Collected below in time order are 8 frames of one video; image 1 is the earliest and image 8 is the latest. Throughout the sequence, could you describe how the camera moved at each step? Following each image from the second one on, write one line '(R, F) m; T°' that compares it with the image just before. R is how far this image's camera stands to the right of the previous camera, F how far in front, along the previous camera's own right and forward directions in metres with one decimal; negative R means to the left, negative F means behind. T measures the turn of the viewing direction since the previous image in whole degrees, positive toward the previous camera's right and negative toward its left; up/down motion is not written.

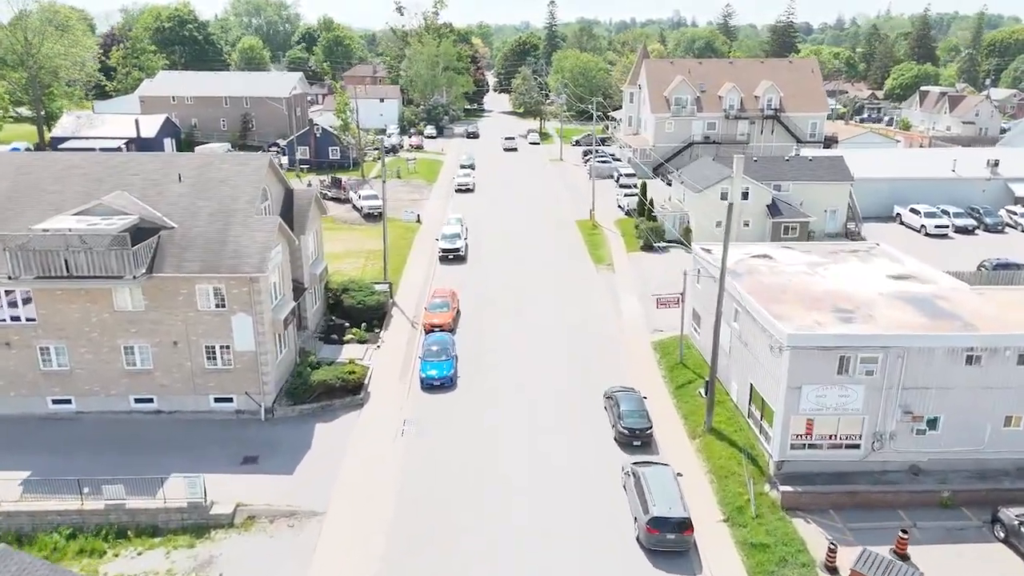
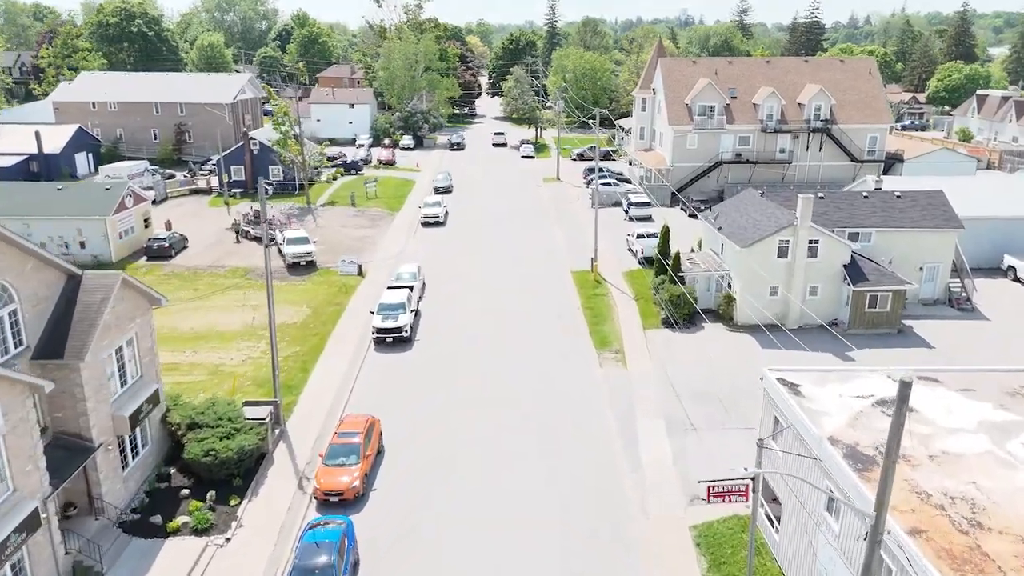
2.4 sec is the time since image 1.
(+1.7, +13.7) m; 0°
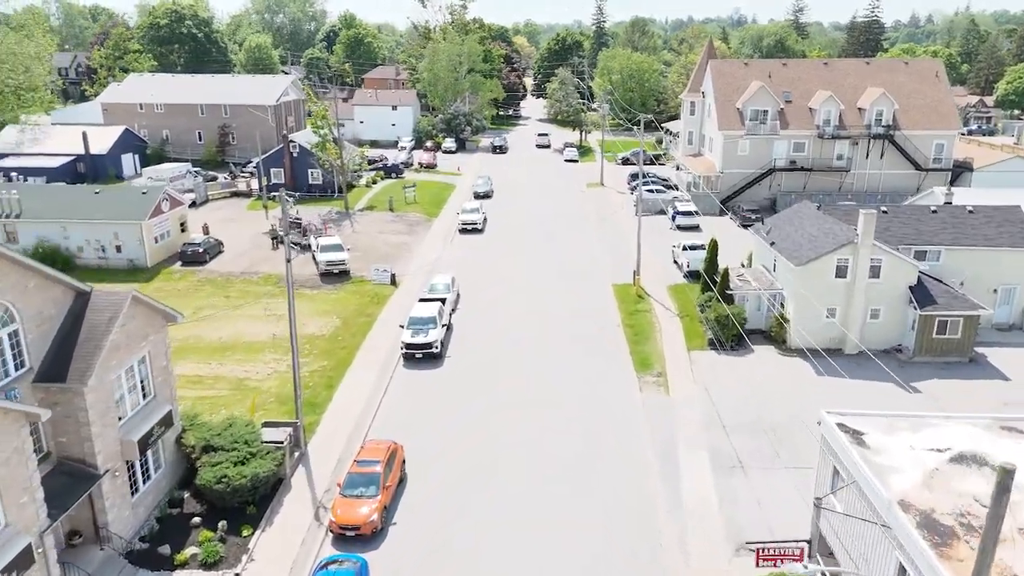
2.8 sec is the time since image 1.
(+0.3, +1.6) m; -3°
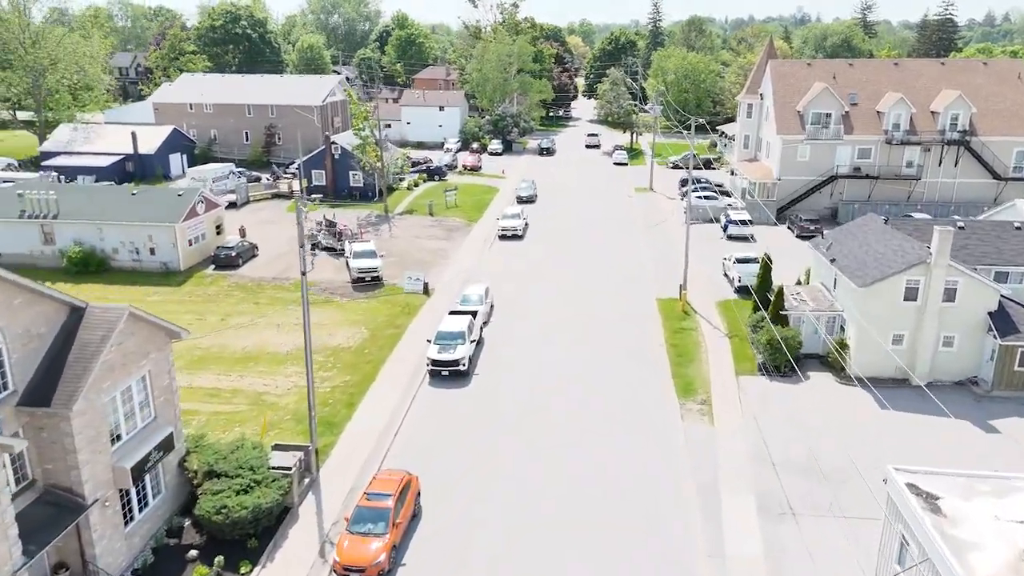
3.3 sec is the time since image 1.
(+0.7, +1.9) m; -4°
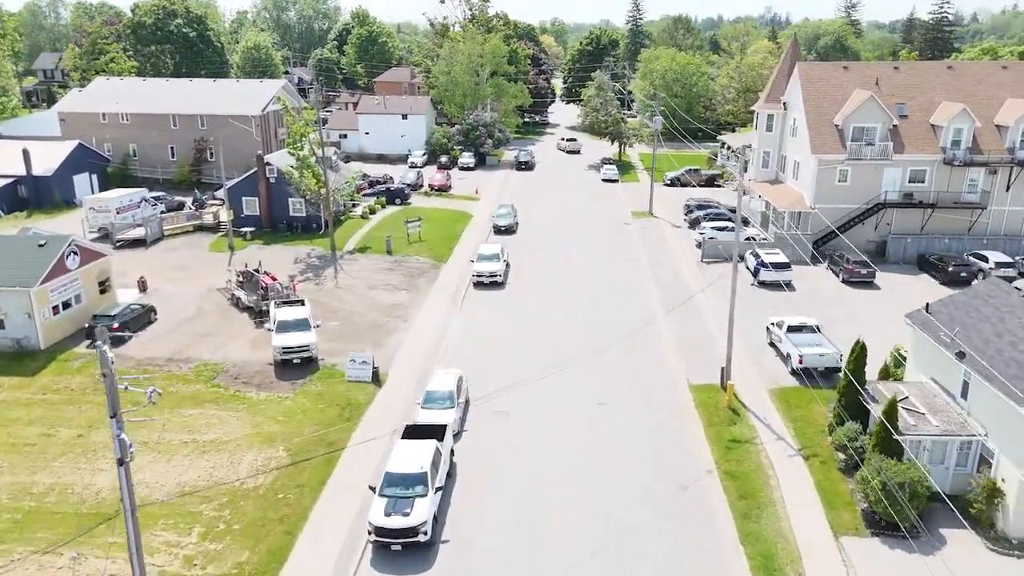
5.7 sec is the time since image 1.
(-0.3, +9.7) m; +2°
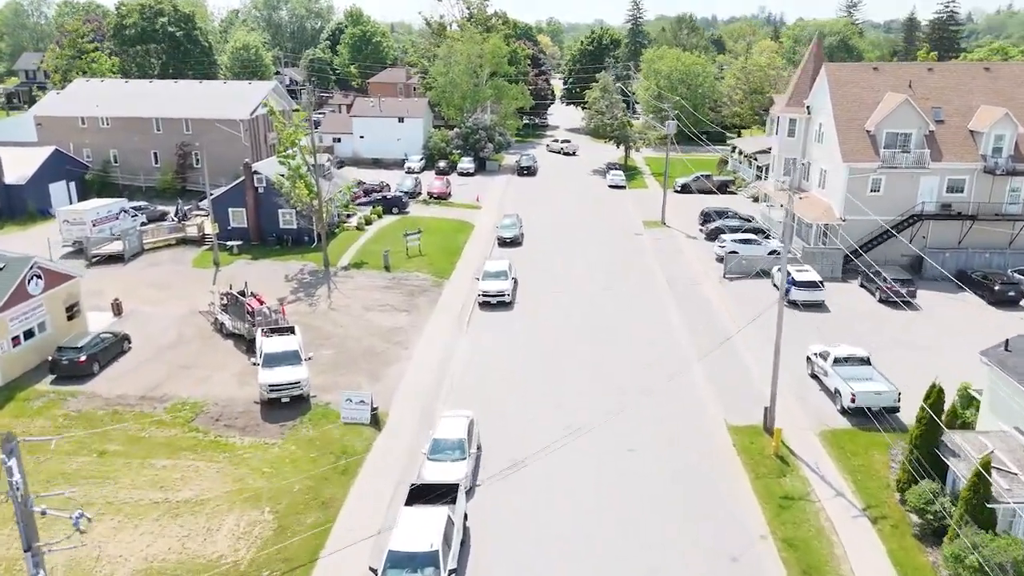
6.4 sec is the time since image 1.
(-0.7, +3.0) m; 0°
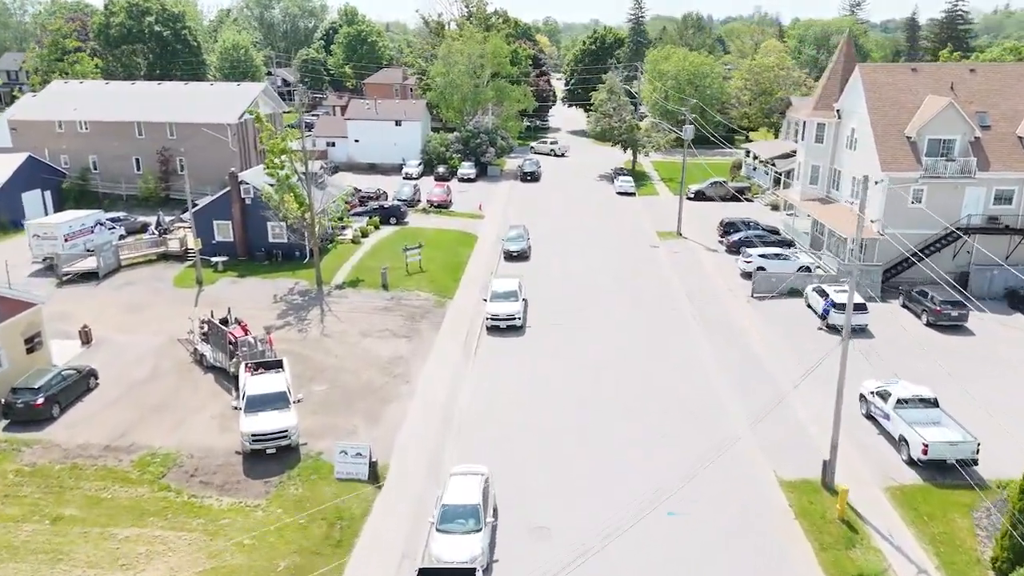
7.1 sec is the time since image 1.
(-0.7, +3.2) m; 0°
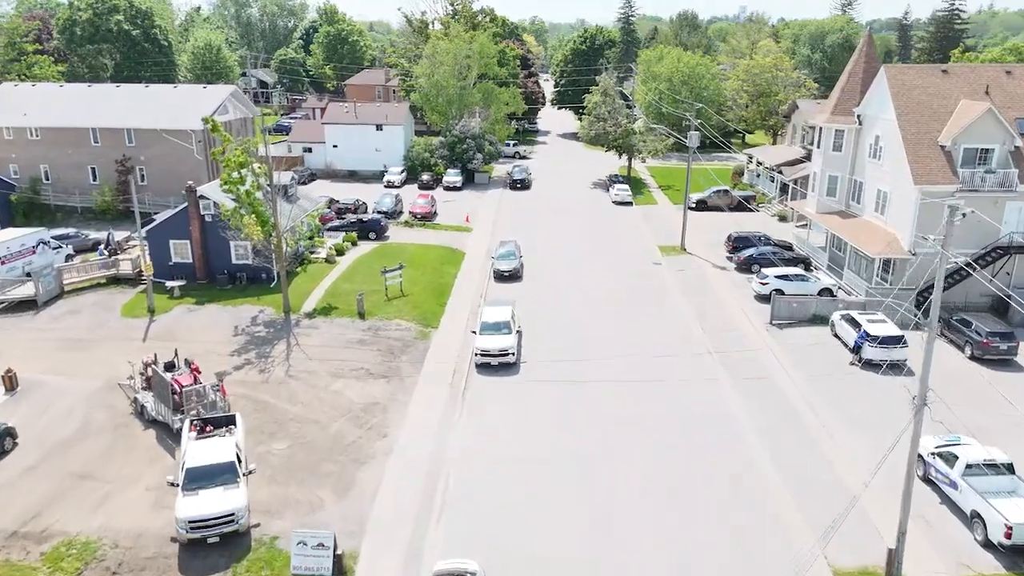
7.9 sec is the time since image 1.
(-0.2, +3.8) m; +1°
